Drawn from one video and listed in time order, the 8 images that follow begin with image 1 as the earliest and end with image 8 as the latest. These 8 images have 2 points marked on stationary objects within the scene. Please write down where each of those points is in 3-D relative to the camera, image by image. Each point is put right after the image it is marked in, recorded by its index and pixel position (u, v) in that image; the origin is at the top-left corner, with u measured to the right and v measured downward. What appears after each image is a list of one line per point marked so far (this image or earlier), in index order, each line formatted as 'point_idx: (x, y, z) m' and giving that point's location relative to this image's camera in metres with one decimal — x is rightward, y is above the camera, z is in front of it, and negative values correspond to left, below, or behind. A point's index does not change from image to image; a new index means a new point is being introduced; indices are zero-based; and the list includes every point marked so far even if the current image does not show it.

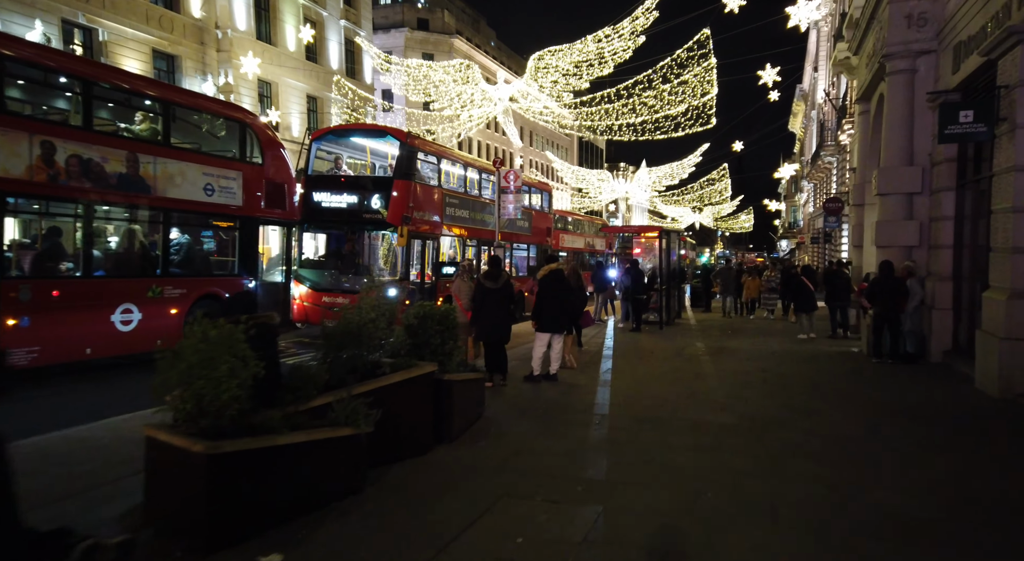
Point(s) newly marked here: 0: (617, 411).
0: (+1.2, -1.6, +8.3) m
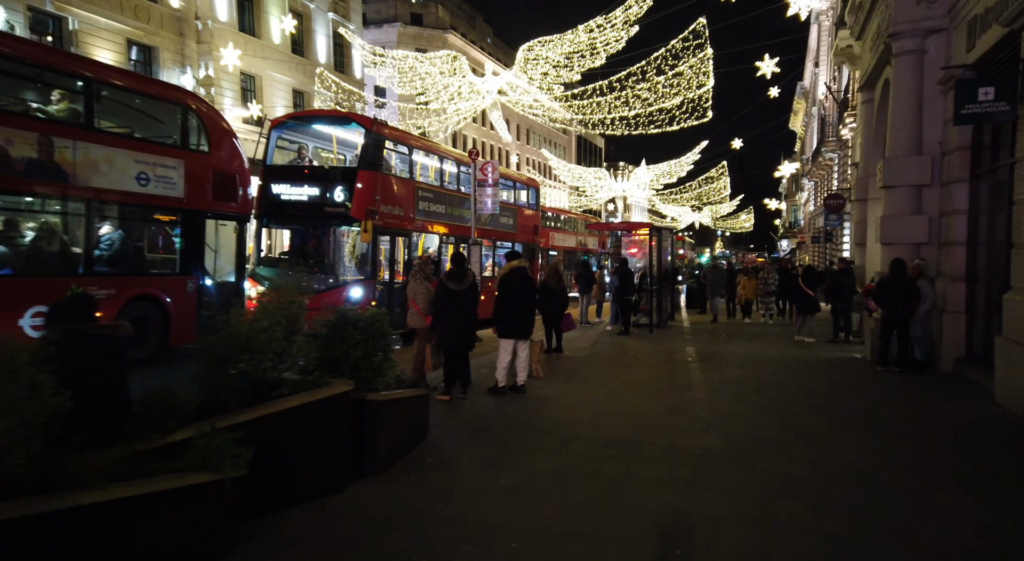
0: (+0.8, -1.6, +7.2) m
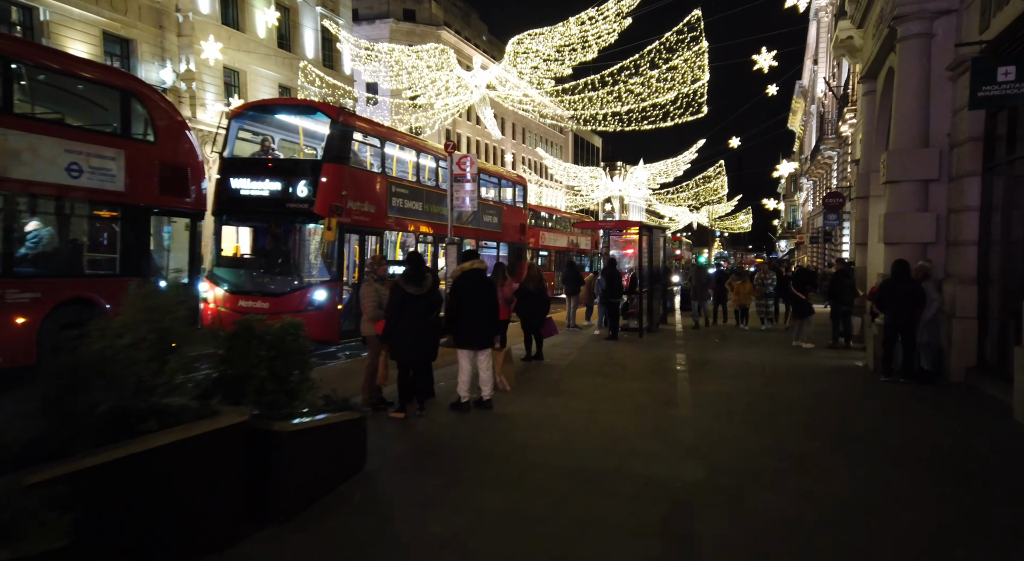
0: (+0.4, -1.6, +6.3) m
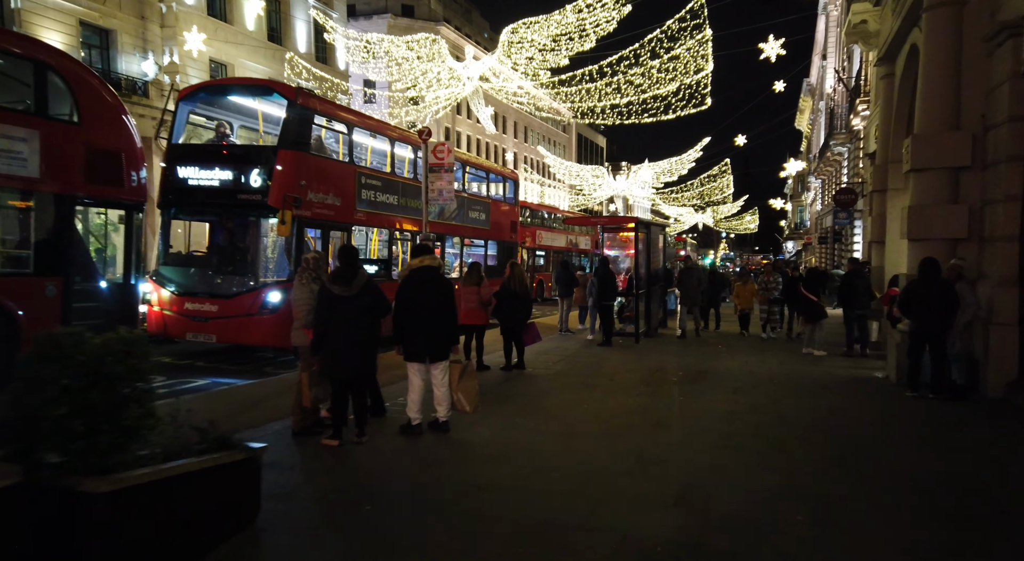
0: (0.0, -1.6, +5.1) m
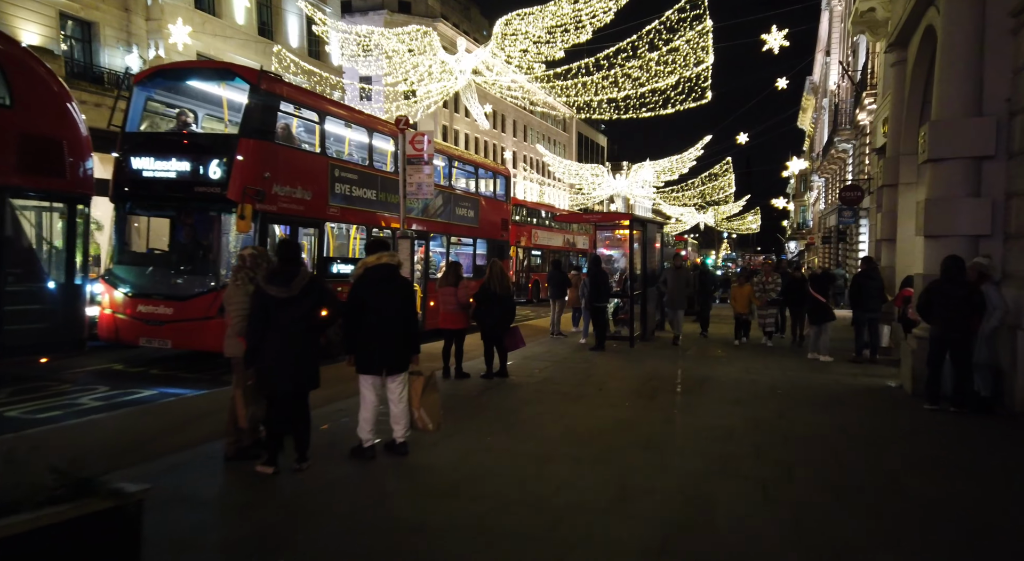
0: (-0.3, -1.6, +4.2) m
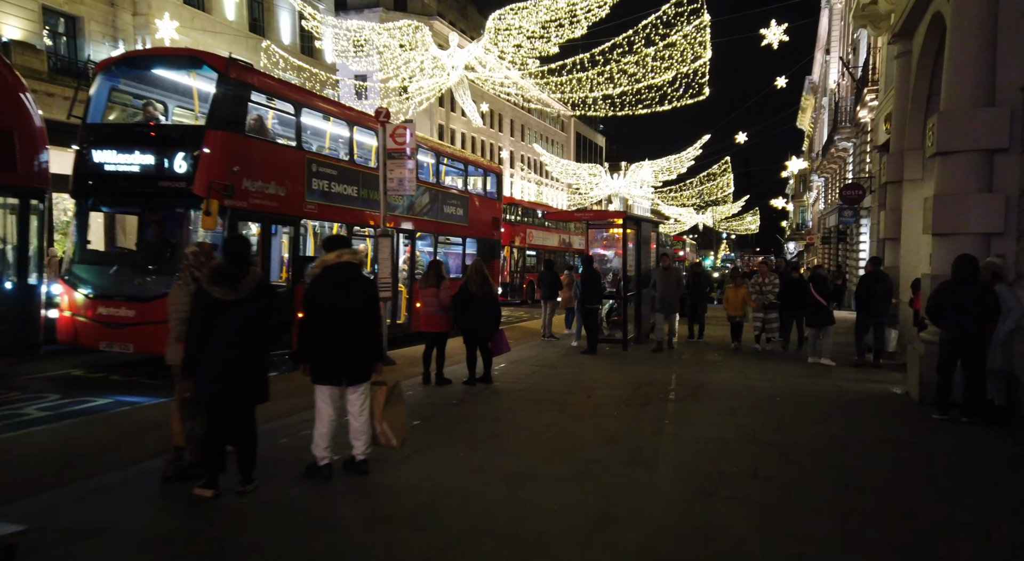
0: (-0.5, -1.6, +3.7) m
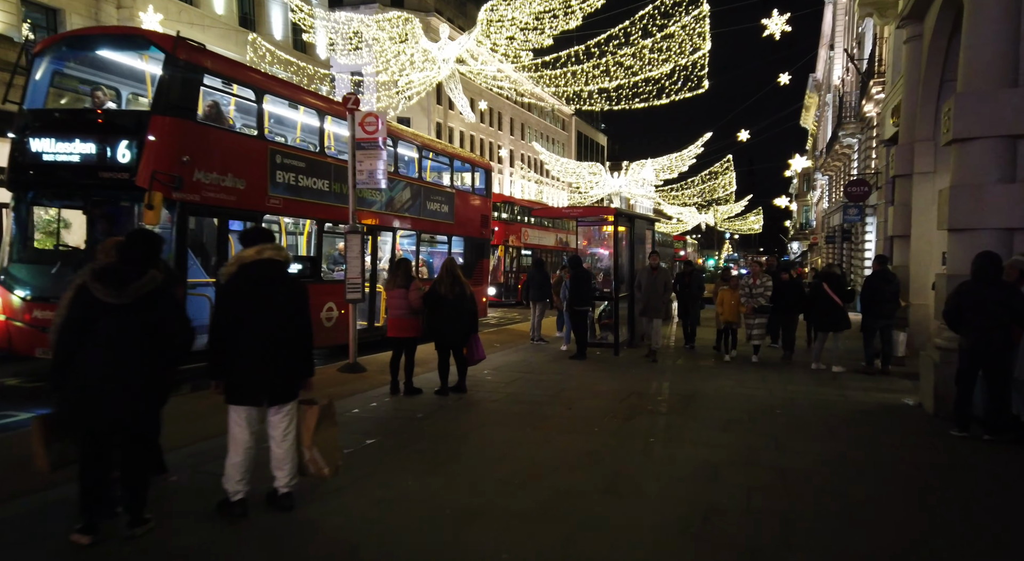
0: (-0.8, -1.6, +2.9) m
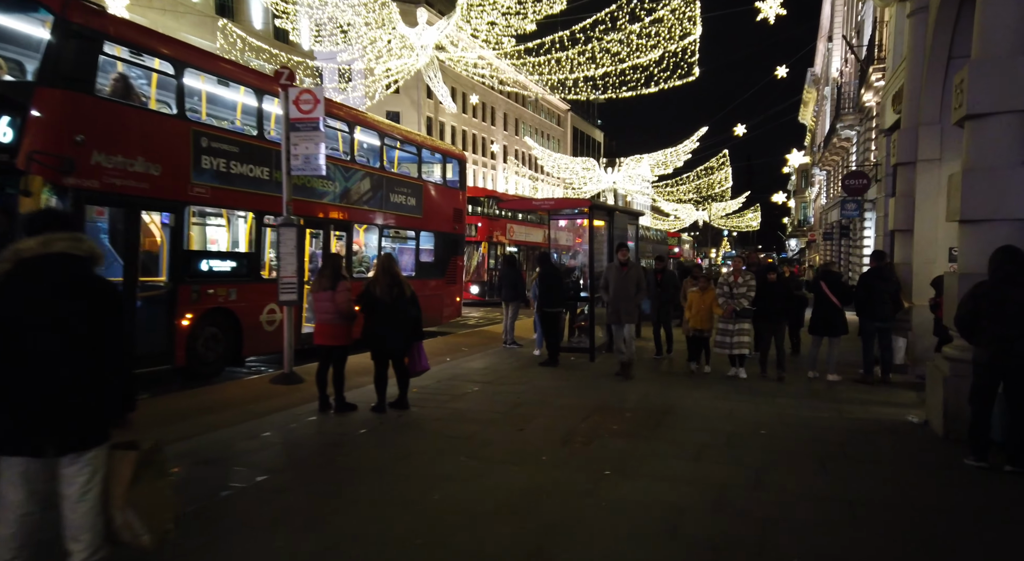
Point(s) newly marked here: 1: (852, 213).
0: (-1.4, -1.6, +1.7) m
1: (+9.6, +2.0, +19.6) m
